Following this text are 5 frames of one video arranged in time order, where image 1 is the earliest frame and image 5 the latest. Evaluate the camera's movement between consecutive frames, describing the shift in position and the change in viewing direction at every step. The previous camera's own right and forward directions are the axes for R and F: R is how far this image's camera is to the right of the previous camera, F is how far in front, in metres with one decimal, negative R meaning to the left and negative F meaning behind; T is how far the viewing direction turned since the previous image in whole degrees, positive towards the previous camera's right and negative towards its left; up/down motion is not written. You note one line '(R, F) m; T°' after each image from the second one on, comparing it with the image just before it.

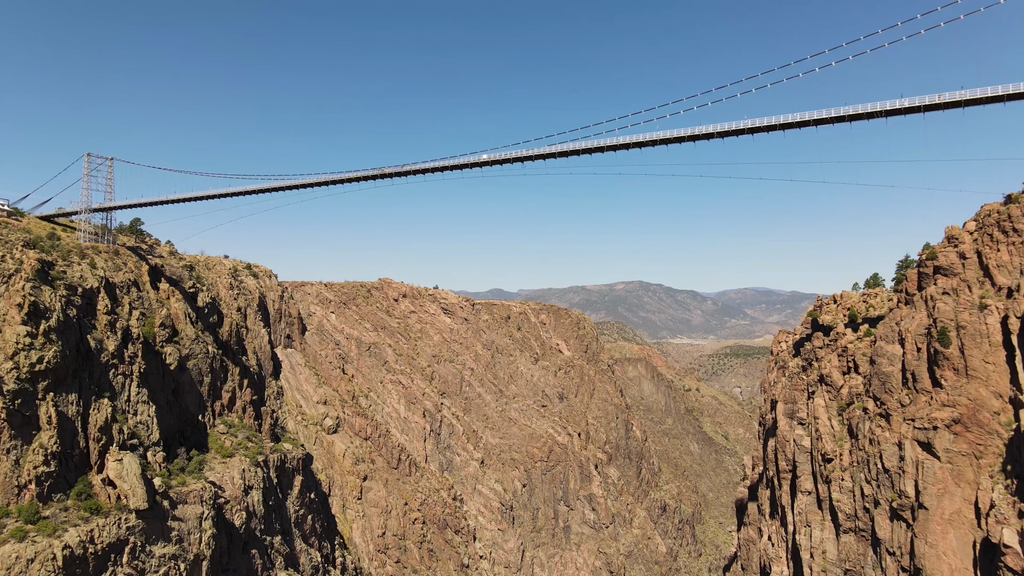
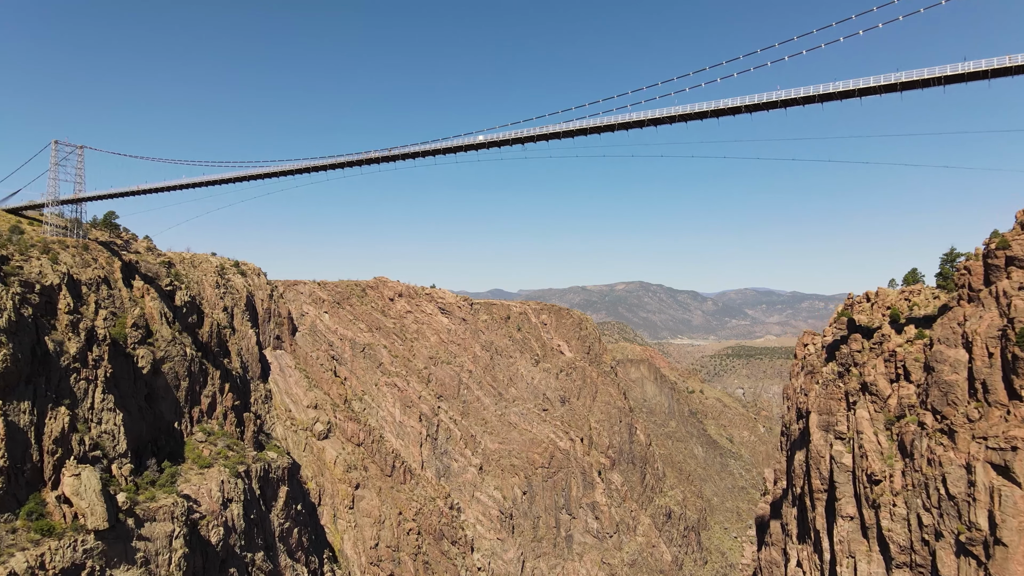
(0.0, +2.1) m; 0°
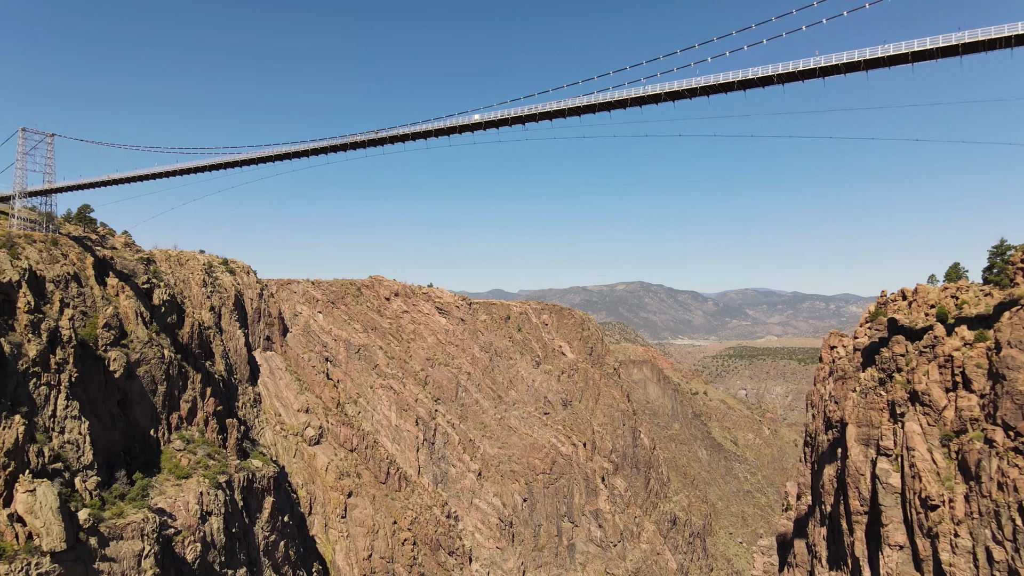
(0.0, +1.9) m; 0°
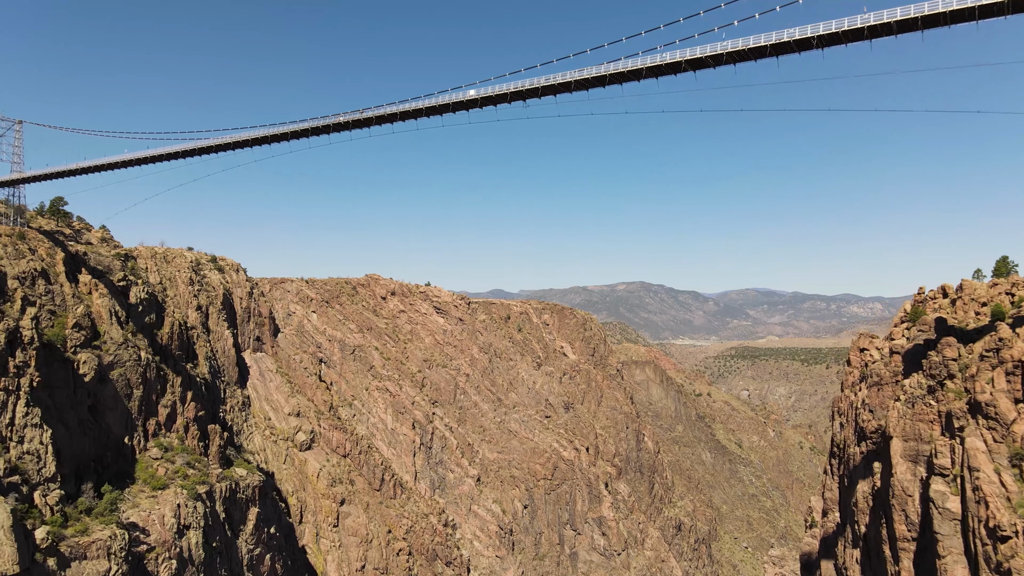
(0.0, +1.7) m; 0°
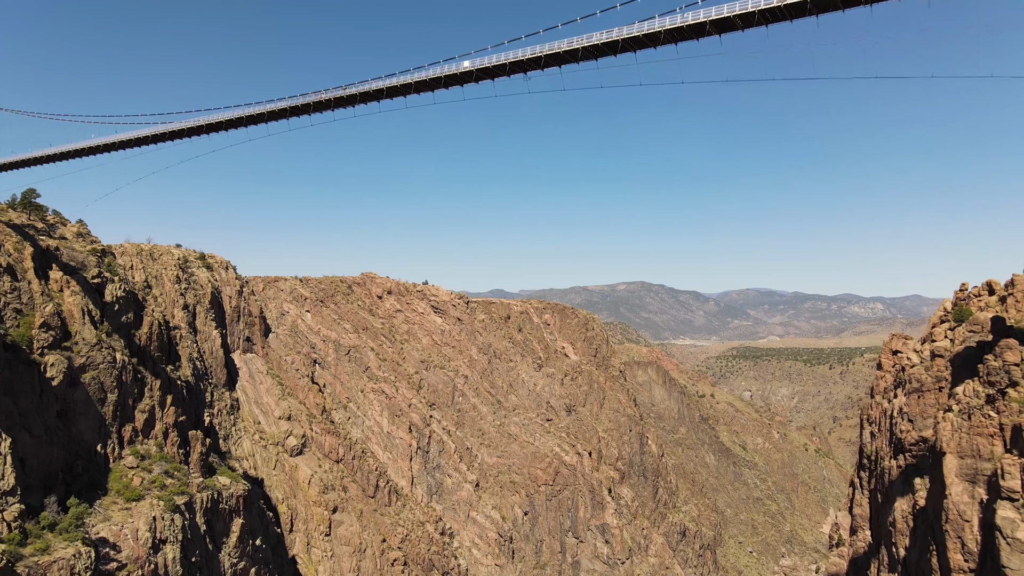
(0.0, +1.6) m; 0°
